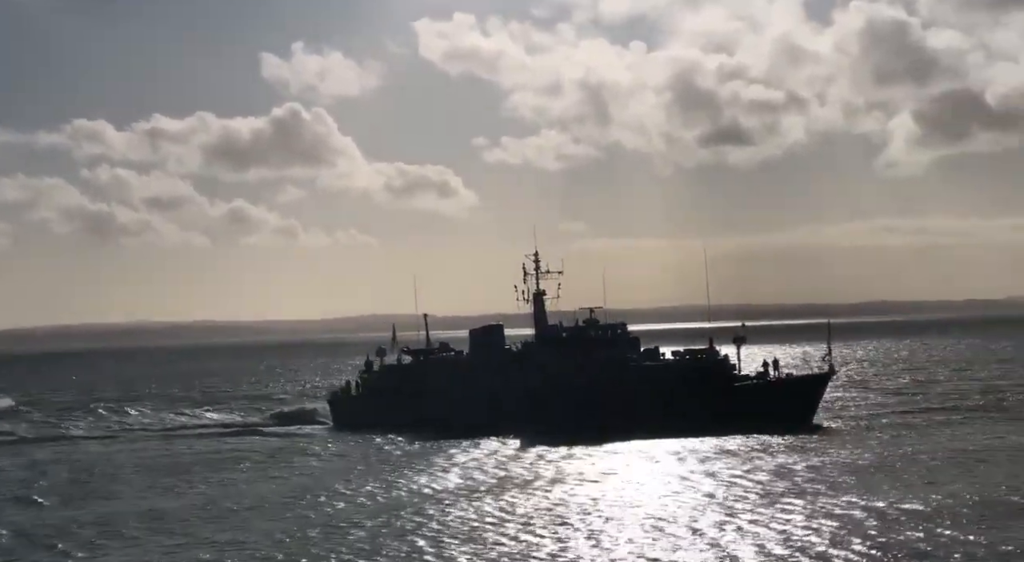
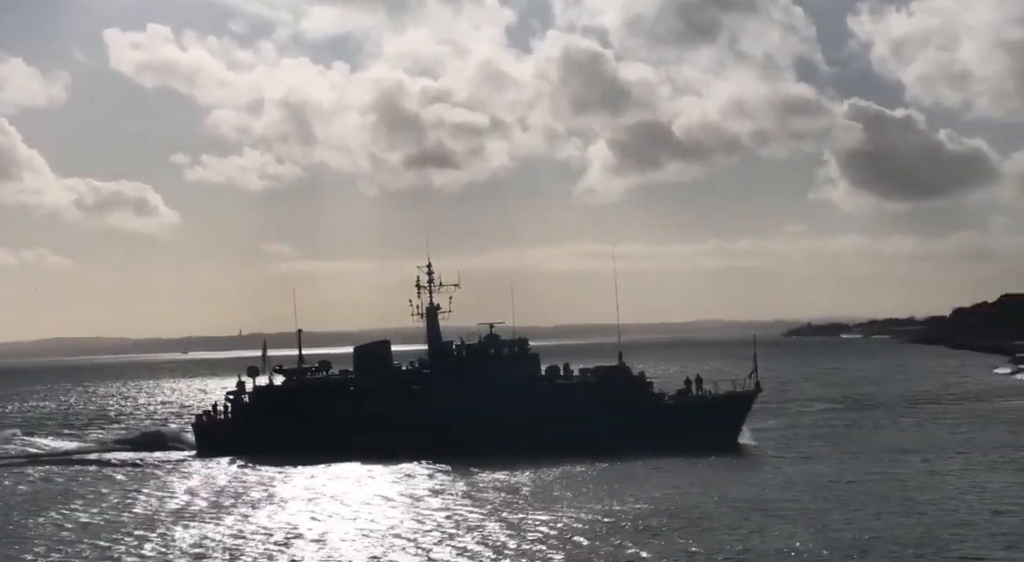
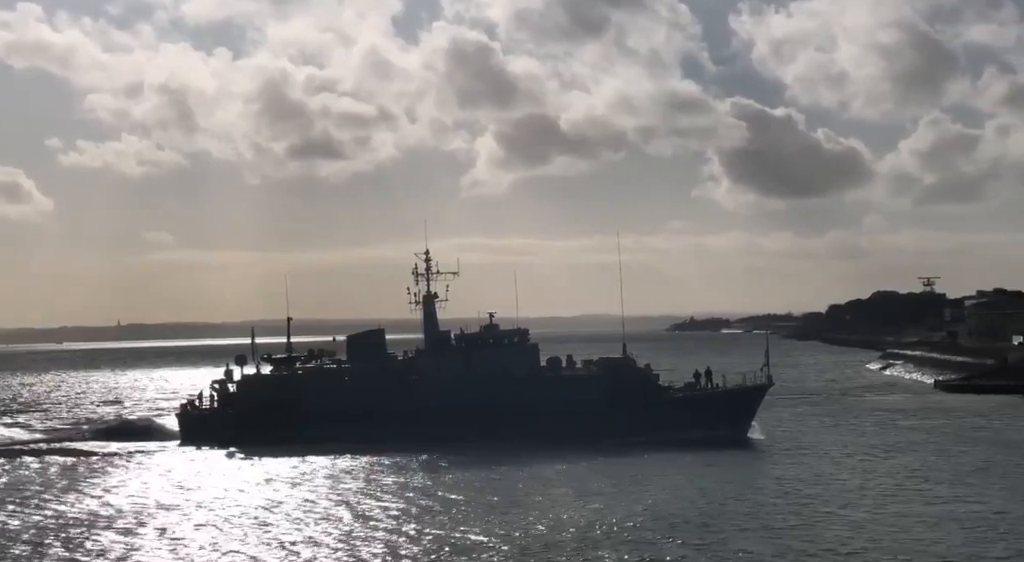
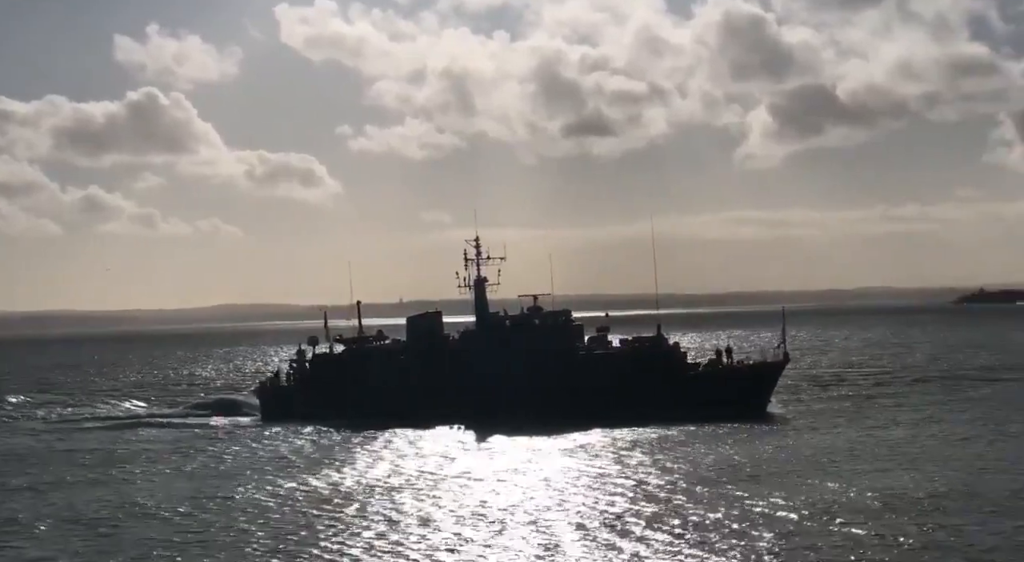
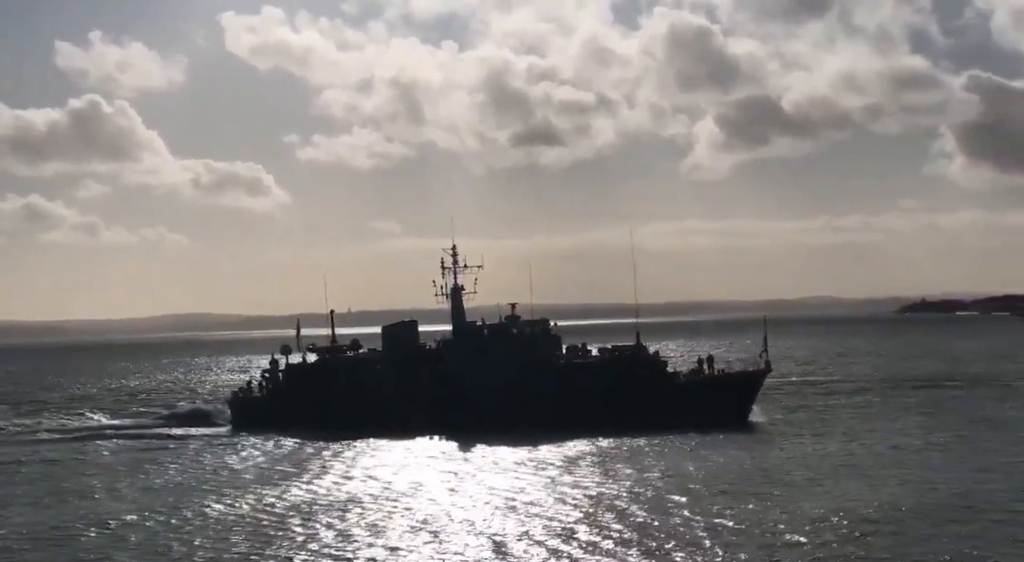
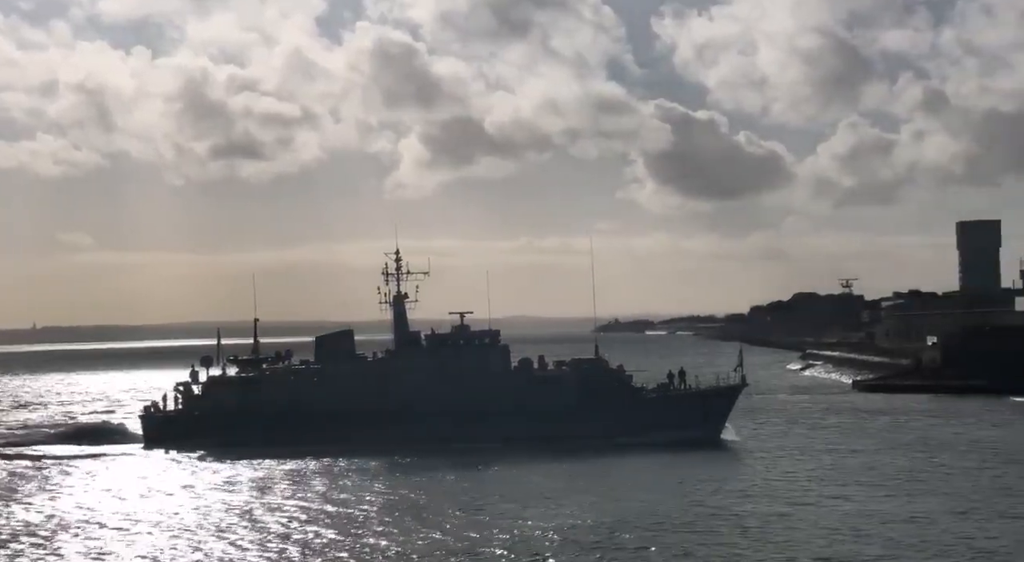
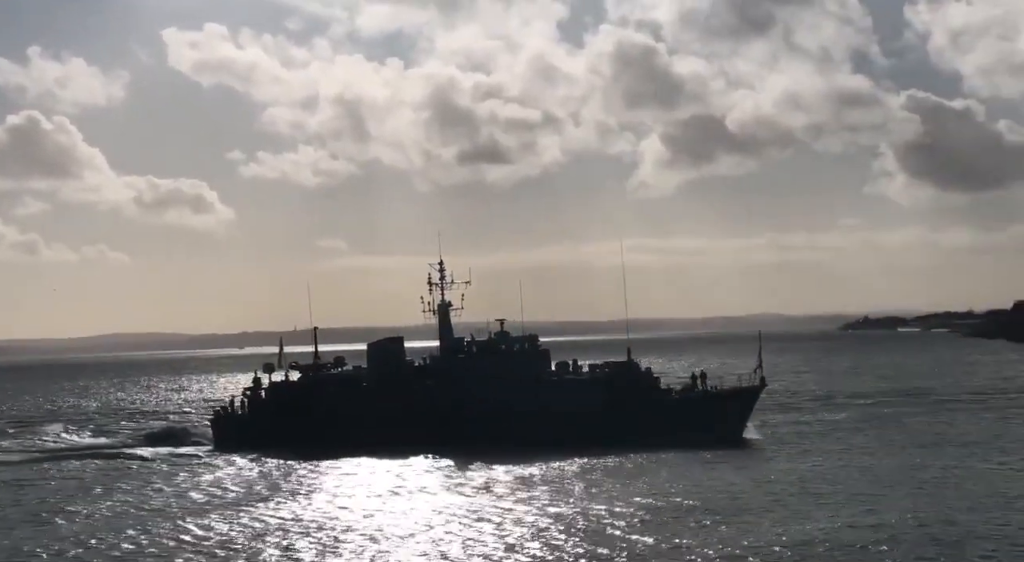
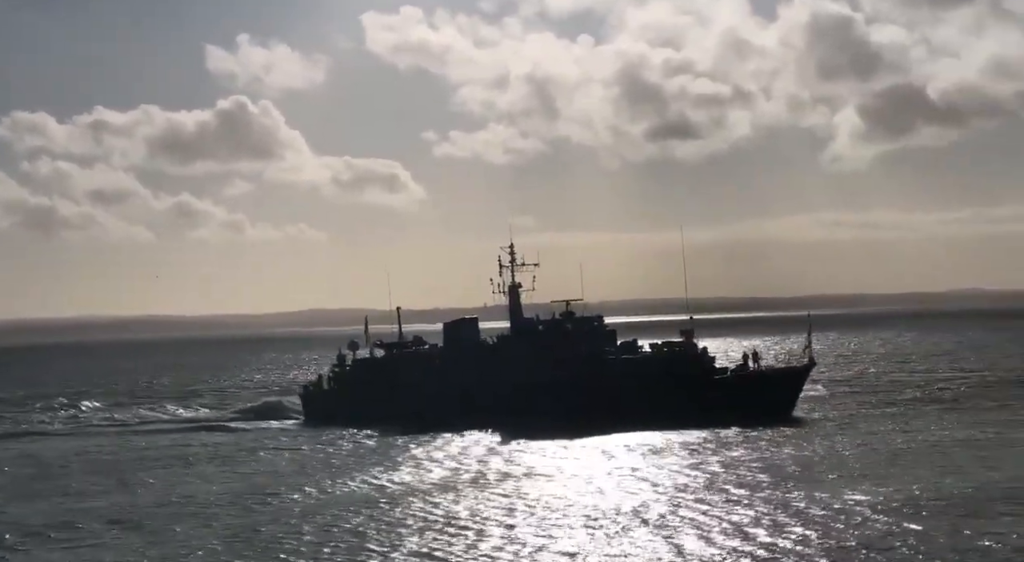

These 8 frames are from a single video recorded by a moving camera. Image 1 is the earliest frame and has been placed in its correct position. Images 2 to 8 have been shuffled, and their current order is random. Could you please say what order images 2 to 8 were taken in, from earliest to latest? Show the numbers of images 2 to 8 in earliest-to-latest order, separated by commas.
8, 4, 5, 7, 2, 3, 6
